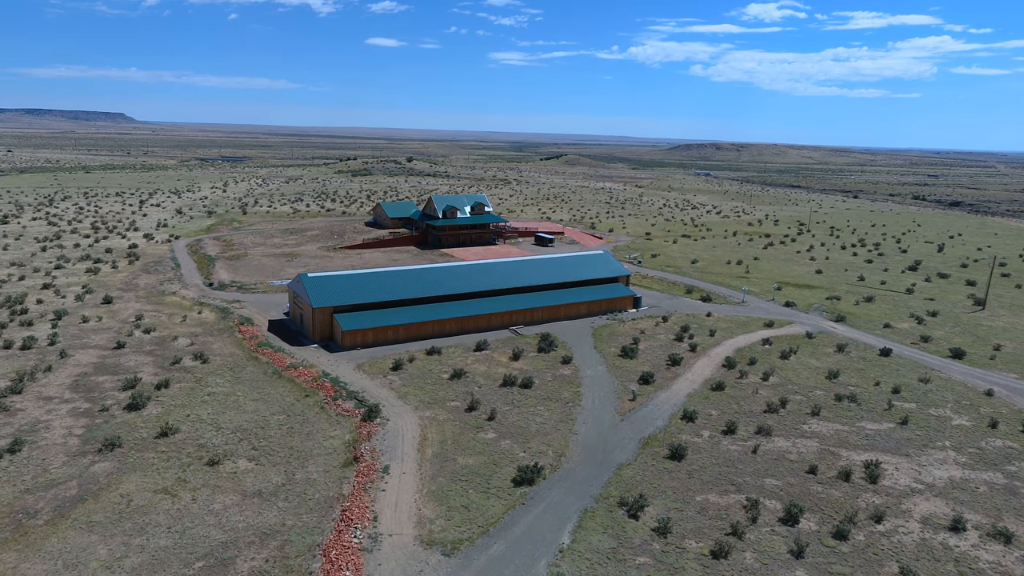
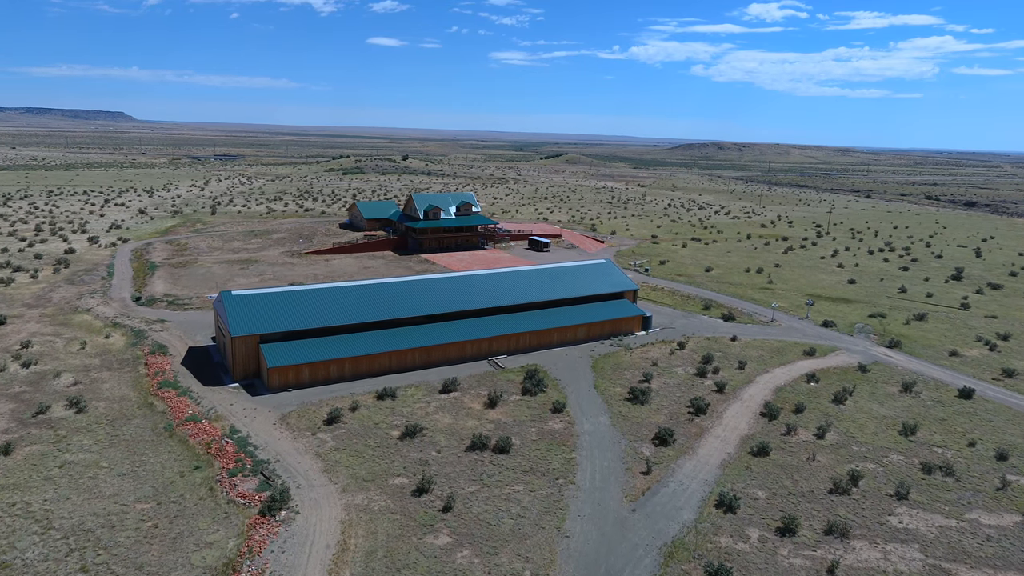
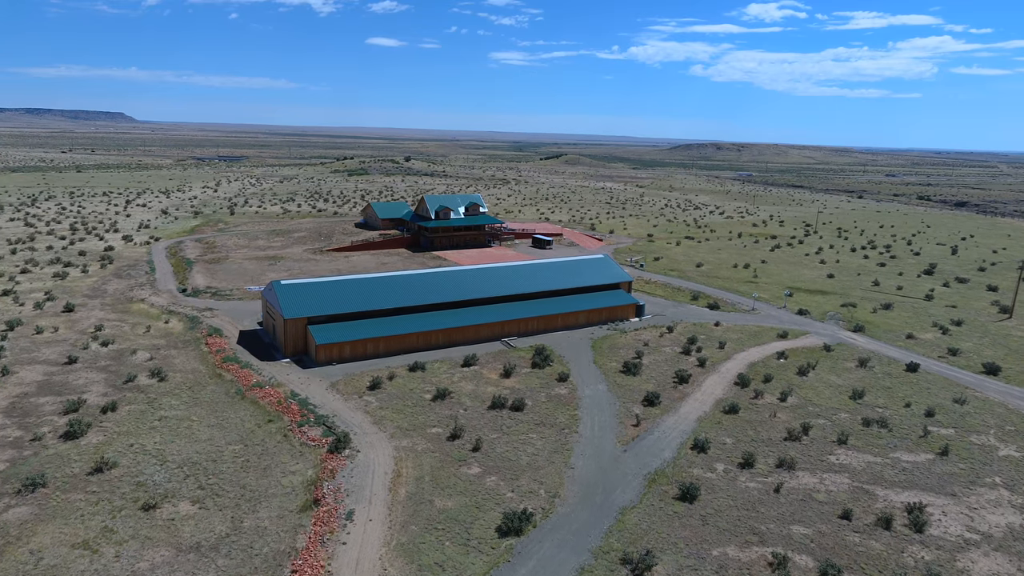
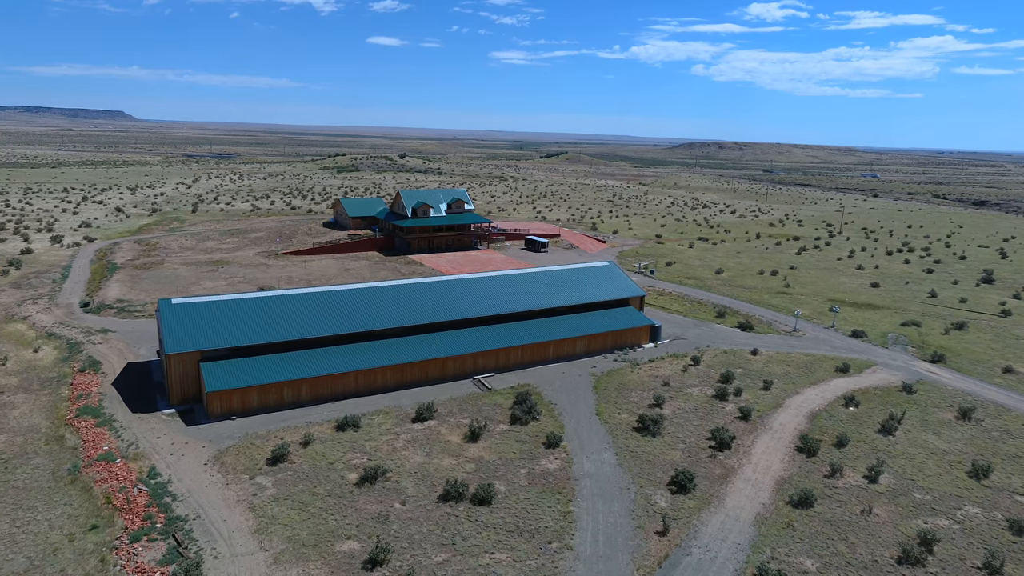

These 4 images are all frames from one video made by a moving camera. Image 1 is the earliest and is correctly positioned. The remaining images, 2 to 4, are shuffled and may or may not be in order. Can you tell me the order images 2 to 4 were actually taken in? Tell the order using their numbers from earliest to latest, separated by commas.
3, 2, 4
